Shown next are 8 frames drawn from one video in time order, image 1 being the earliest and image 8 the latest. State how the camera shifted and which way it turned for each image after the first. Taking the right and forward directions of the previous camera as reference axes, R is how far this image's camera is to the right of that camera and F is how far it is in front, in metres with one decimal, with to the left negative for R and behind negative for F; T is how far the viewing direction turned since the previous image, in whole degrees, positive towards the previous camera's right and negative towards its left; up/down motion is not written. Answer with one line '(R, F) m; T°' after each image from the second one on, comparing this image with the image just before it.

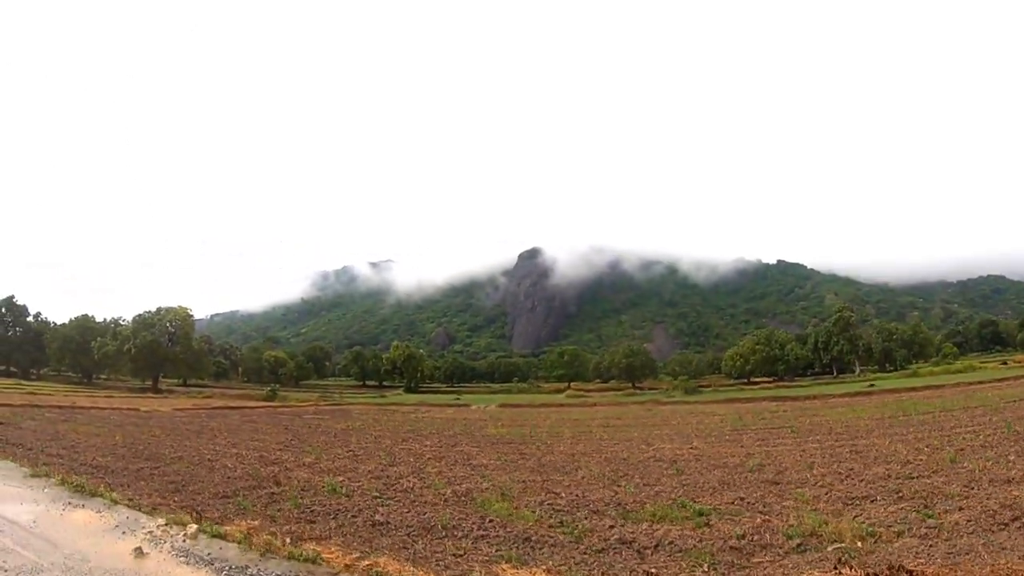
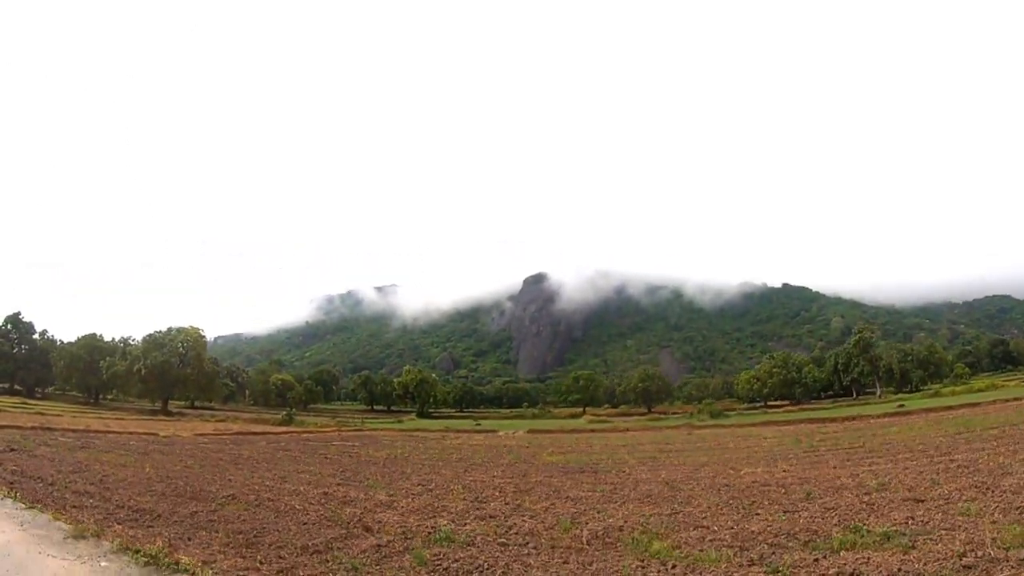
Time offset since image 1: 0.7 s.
(-2.7, +3.1) m; 0°
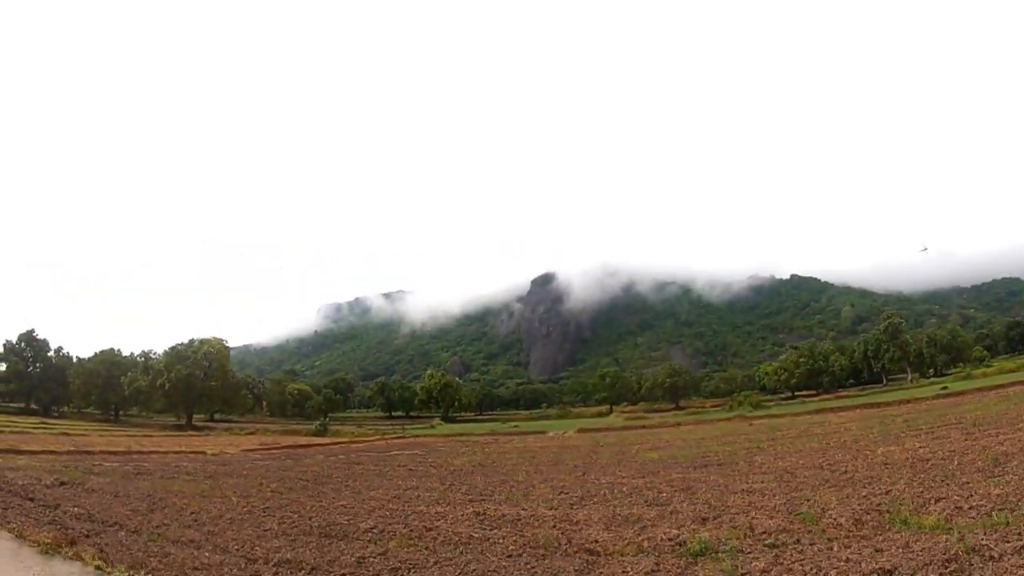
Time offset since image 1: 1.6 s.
(-3.8, +4.0) m; 0°
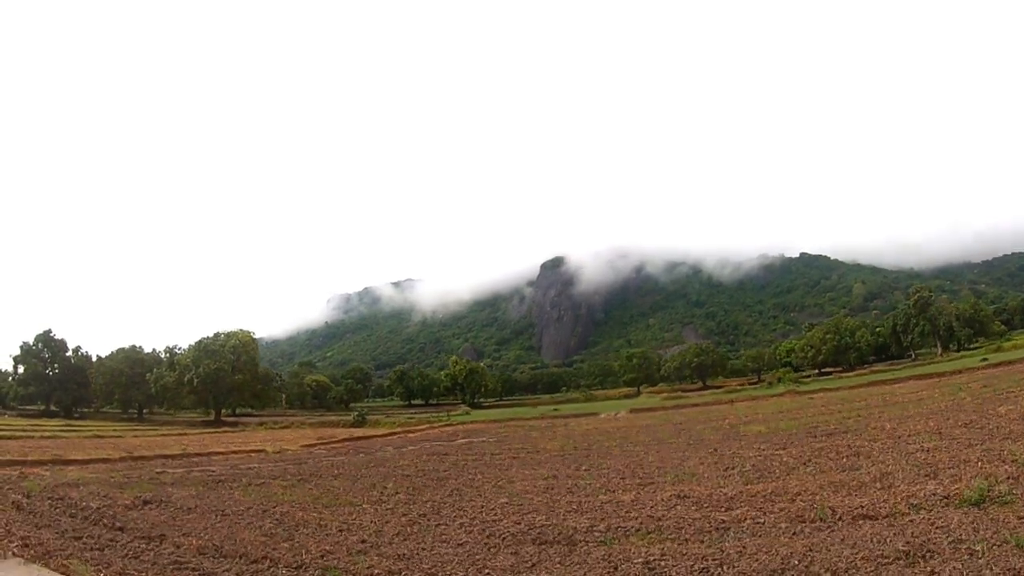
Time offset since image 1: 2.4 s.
(-3.6, +3.4) m; -1°
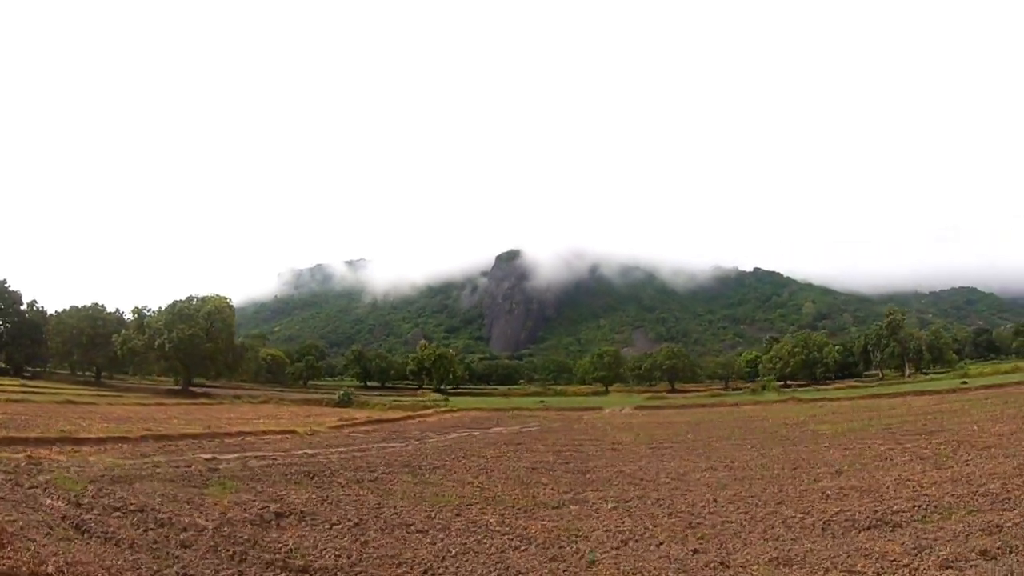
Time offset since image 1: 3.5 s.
(-5.6, +4.7) m; +4°
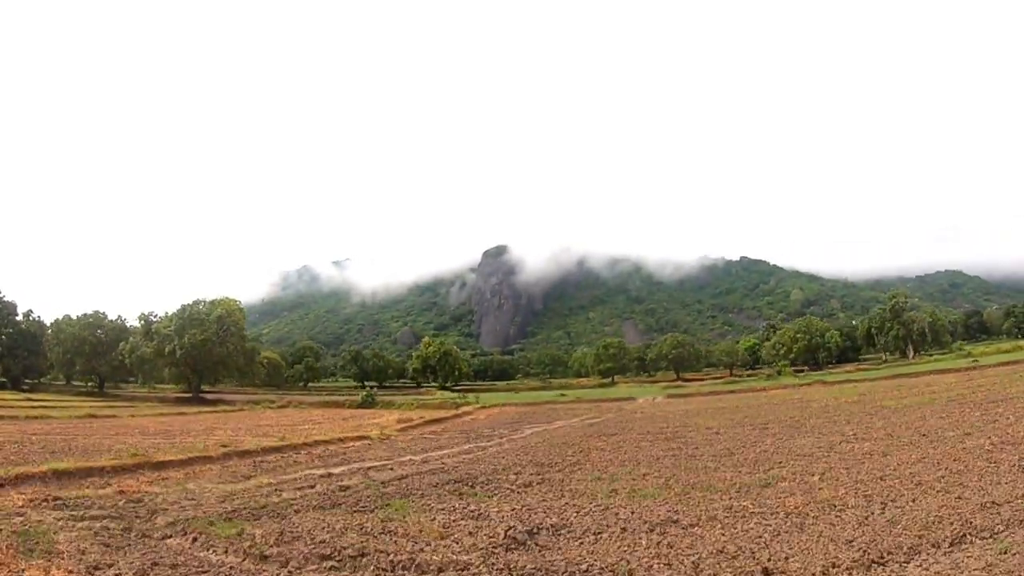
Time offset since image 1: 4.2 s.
(-3.9, +2.6) m; +1°
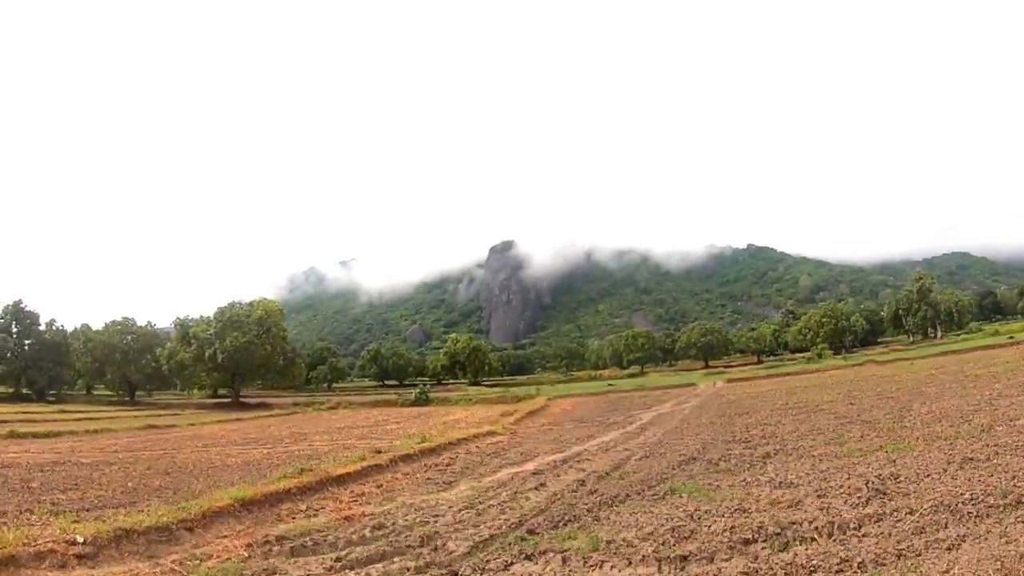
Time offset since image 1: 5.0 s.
(-4.6, +2.7) m; 0°
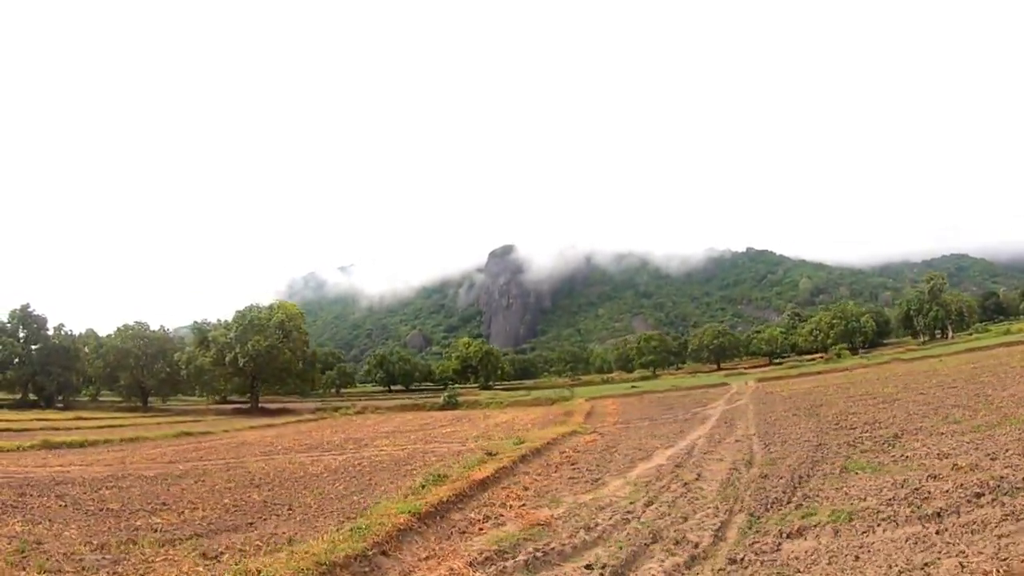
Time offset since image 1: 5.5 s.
(-2.9, +1.7) m; 0°
